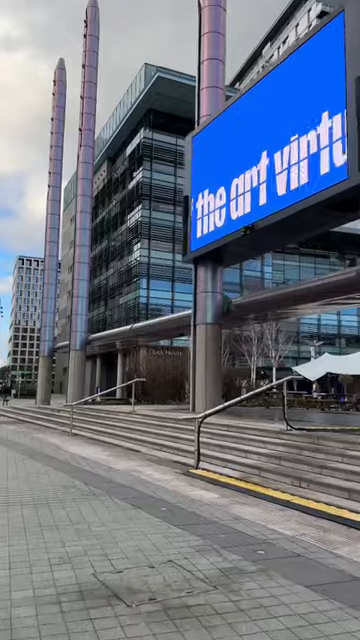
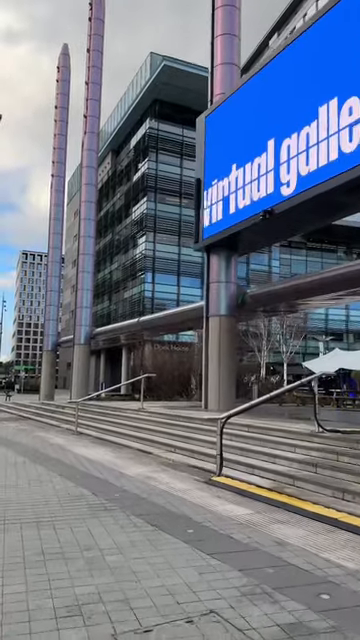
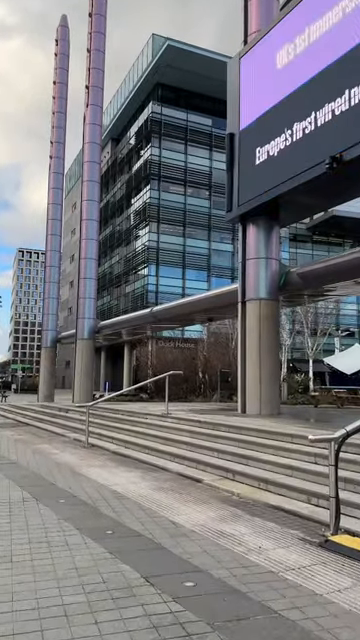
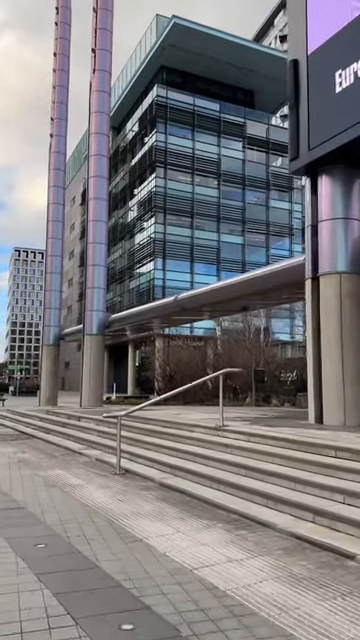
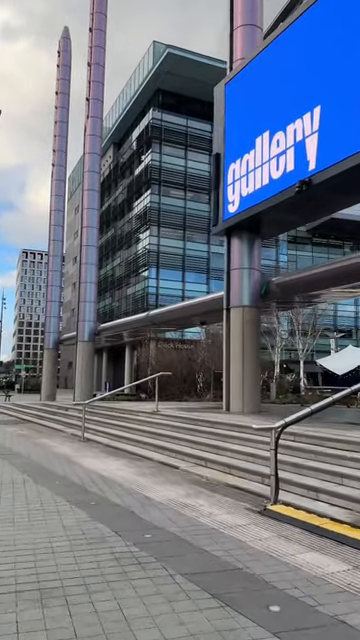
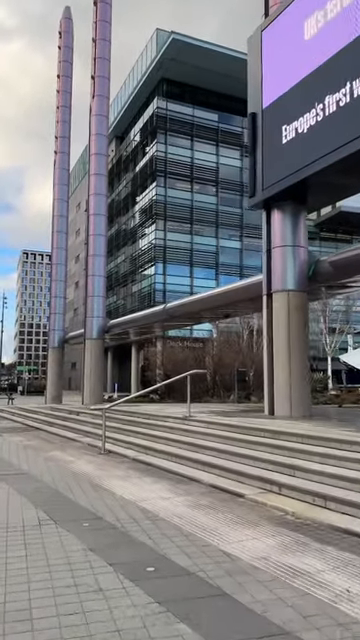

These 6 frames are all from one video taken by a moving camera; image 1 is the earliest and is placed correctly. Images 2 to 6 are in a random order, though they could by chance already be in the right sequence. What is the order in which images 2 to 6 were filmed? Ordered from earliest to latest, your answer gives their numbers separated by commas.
2, 5, 3, 6, 4
